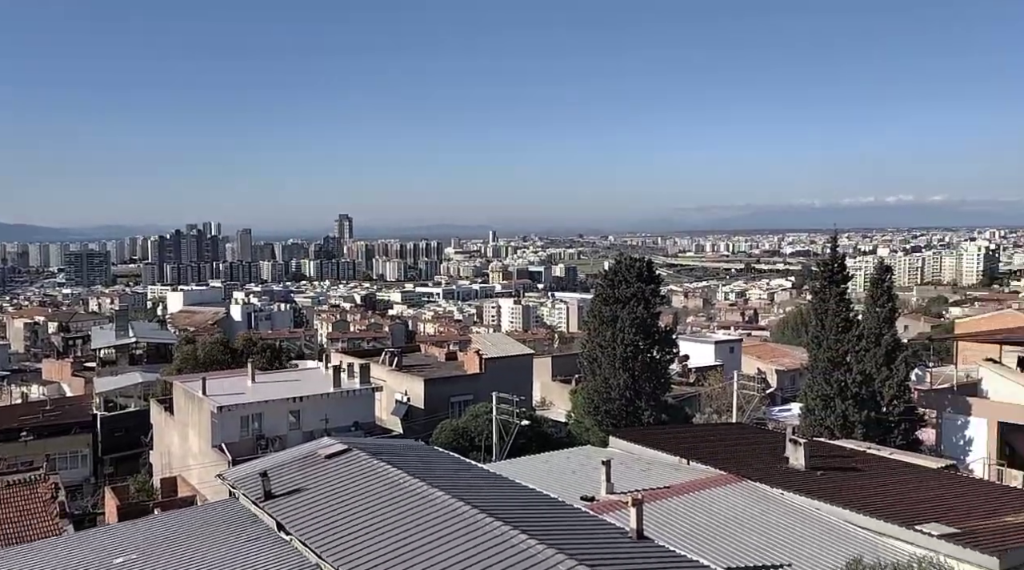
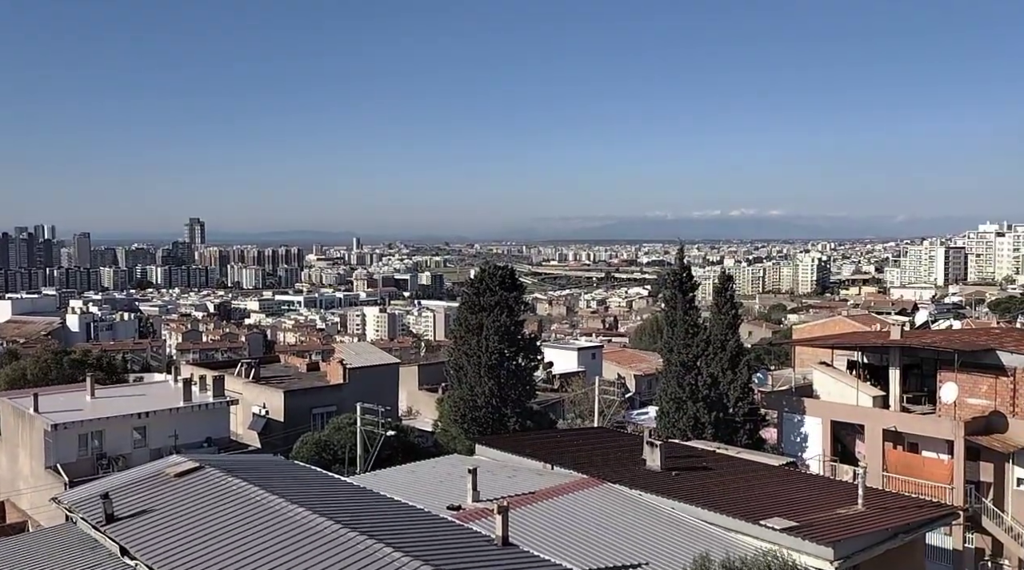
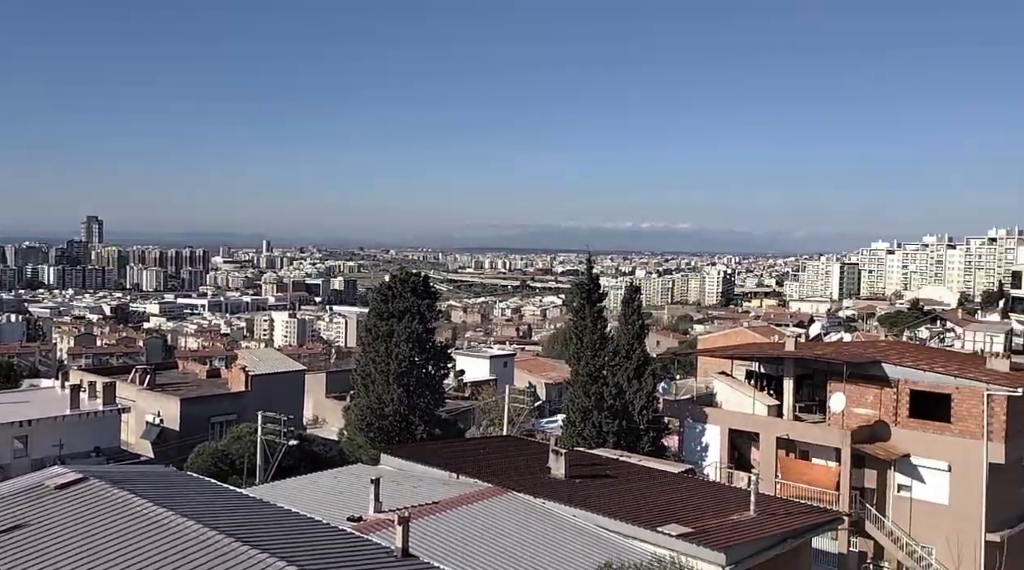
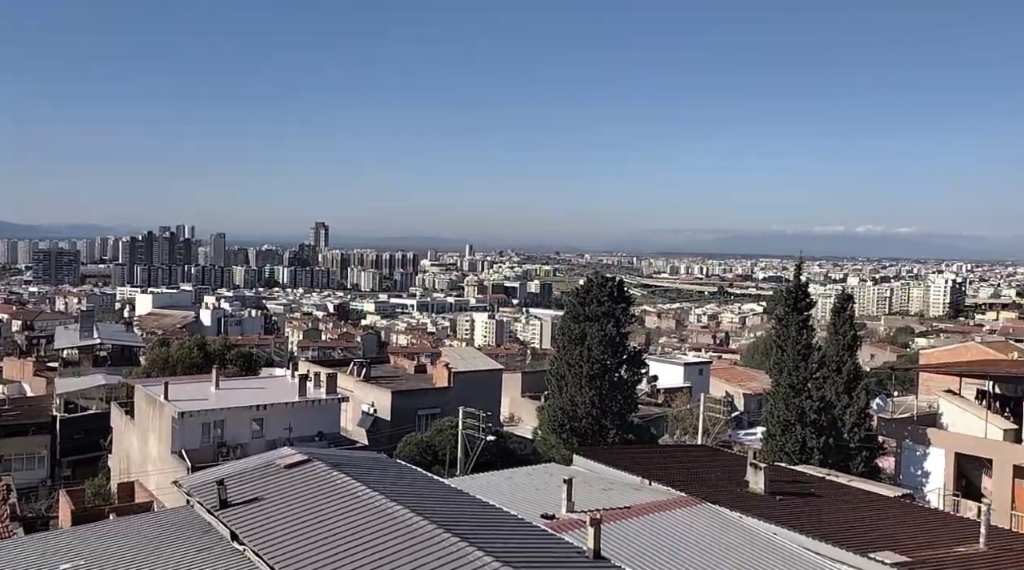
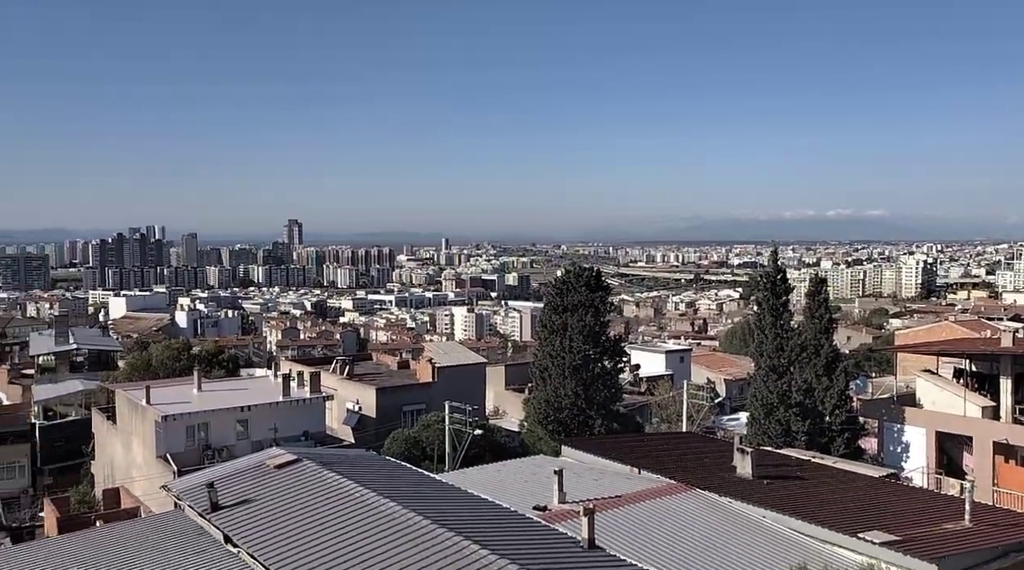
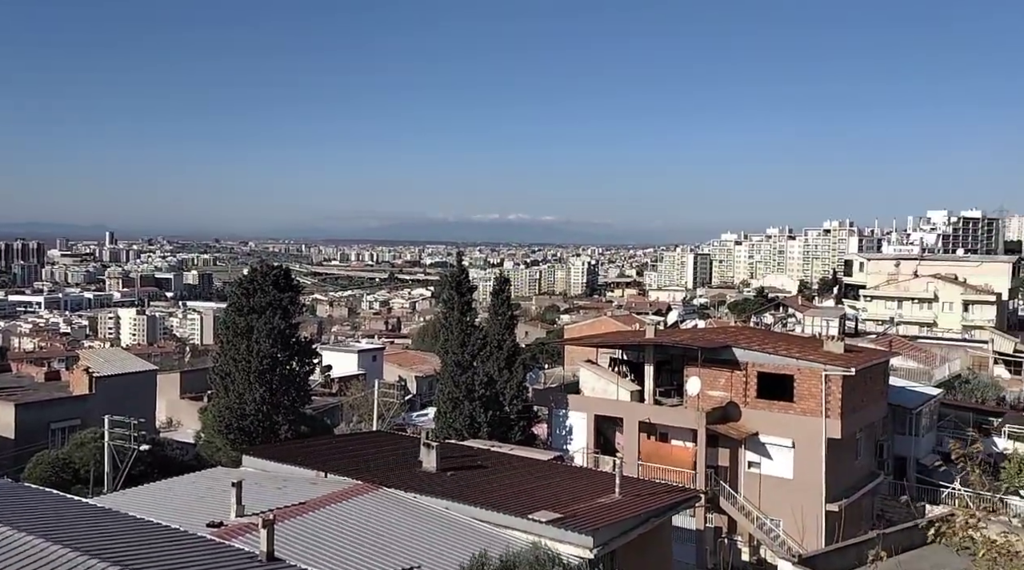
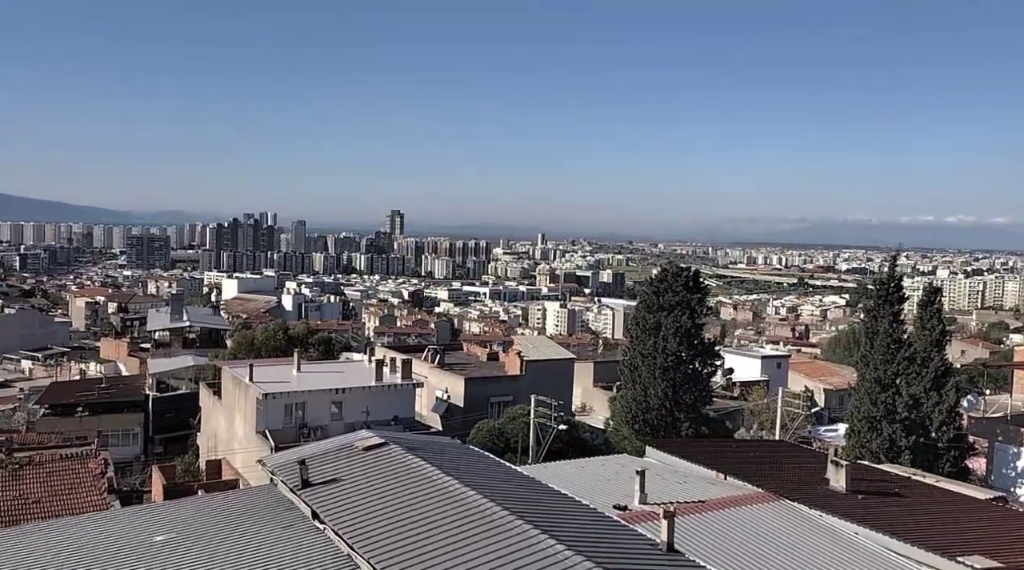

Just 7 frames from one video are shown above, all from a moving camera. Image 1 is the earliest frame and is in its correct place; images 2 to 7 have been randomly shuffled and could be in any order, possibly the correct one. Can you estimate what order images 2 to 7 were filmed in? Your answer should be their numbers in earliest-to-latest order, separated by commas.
2, 5, 7, 4, 3, 6
